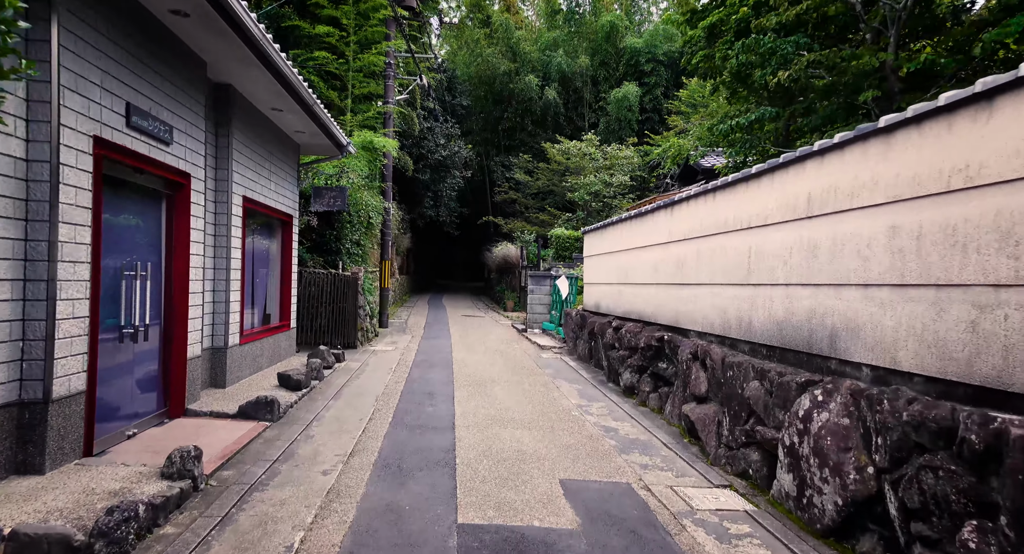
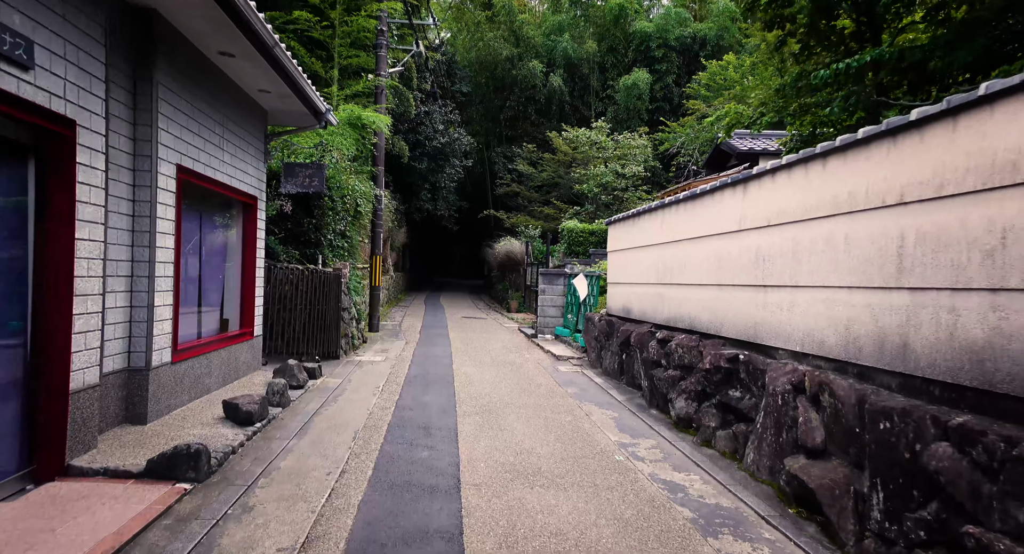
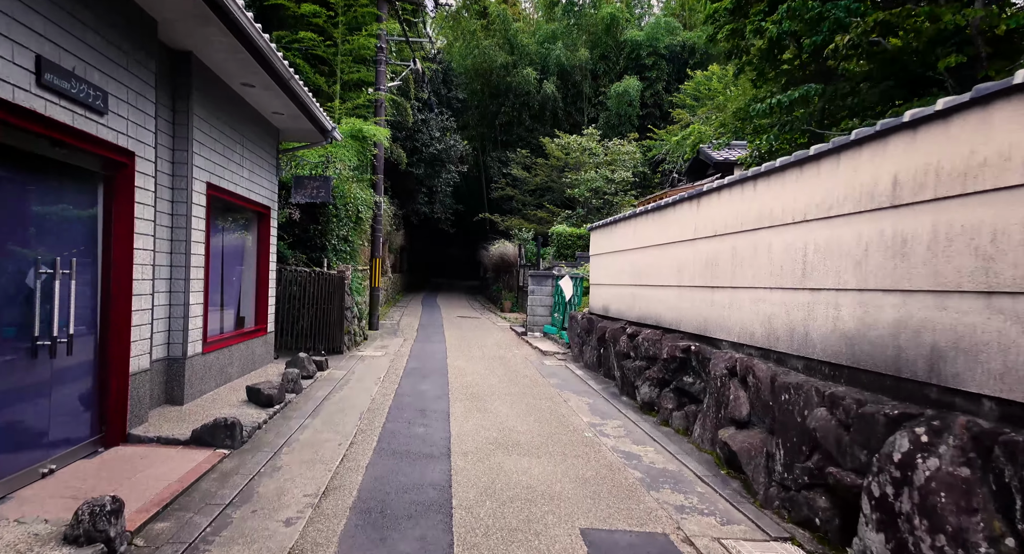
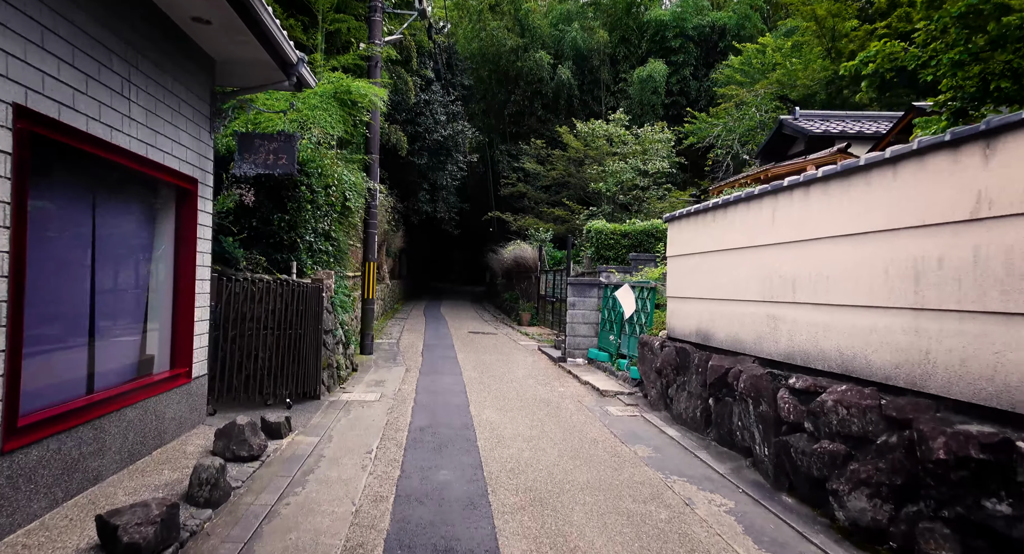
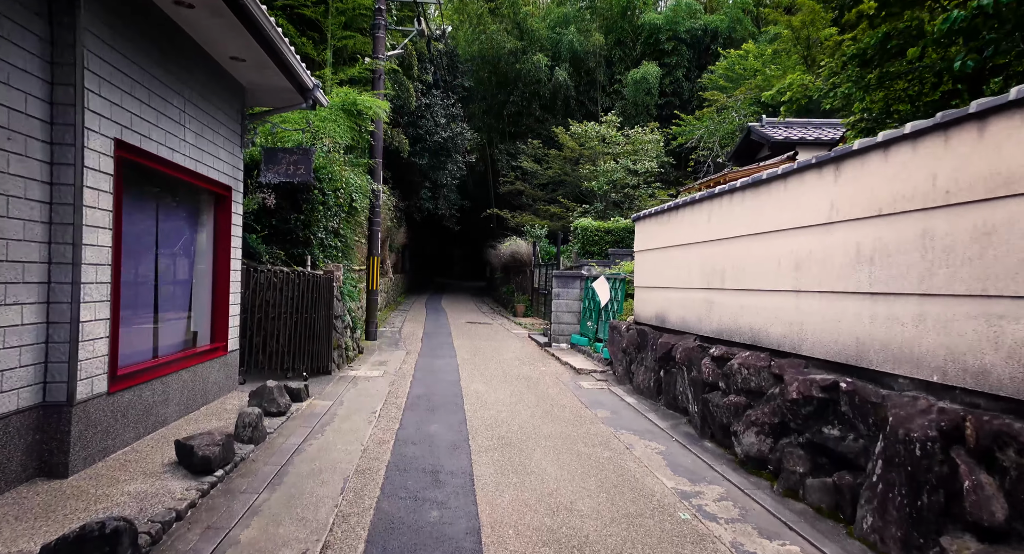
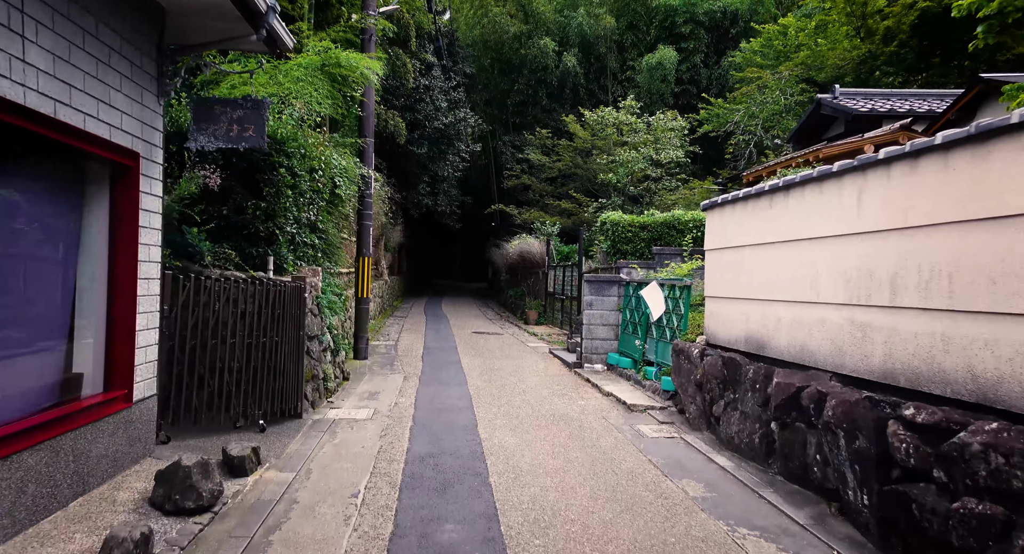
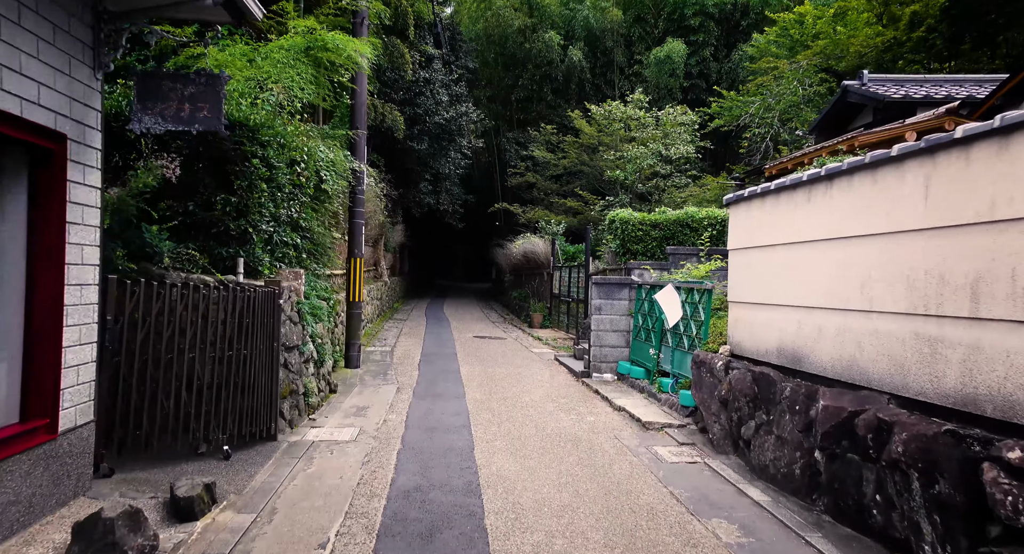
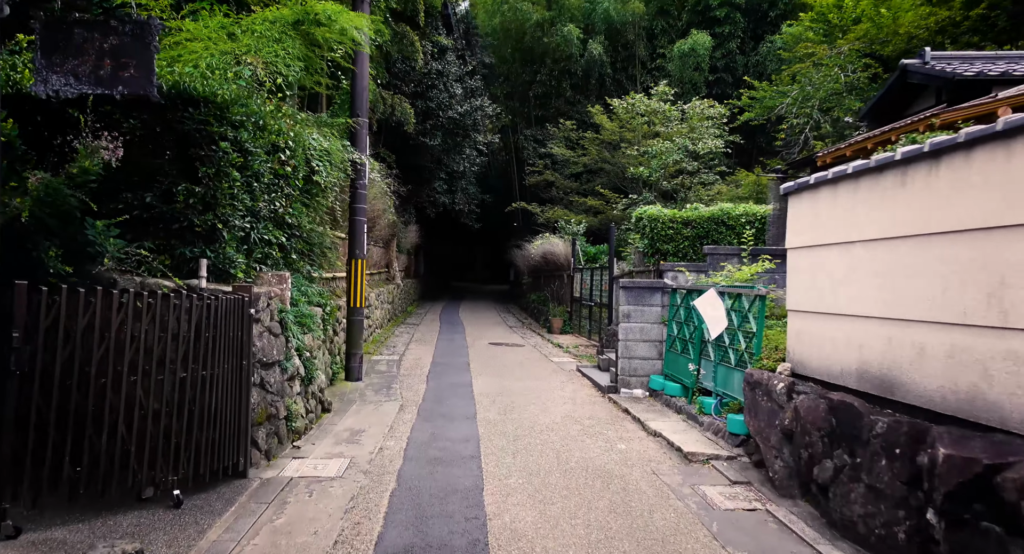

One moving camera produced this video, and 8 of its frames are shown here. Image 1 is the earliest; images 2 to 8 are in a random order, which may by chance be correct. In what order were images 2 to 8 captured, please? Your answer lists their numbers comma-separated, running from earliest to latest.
3, 2, 5, 4, 6, 7, 8
